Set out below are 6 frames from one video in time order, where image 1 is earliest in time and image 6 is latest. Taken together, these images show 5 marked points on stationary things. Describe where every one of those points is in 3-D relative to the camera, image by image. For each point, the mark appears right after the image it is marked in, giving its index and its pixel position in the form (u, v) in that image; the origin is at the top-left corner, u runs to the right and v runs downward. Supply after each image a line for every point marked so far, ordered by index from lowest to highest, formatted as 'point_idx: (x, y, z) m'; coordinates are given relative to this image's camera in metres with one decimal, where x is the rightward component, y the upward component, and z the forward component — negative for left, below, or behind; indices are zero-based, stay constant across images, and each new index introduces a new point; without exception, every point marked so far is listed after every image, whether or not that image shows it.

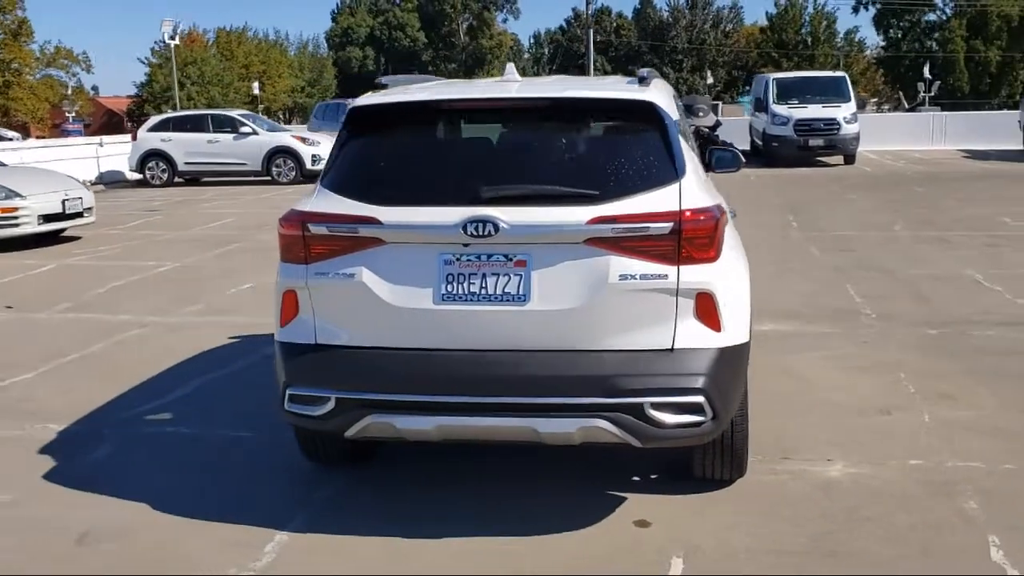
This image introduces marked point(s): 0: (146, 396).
0: (-2.5, -0.8, +6.6) m
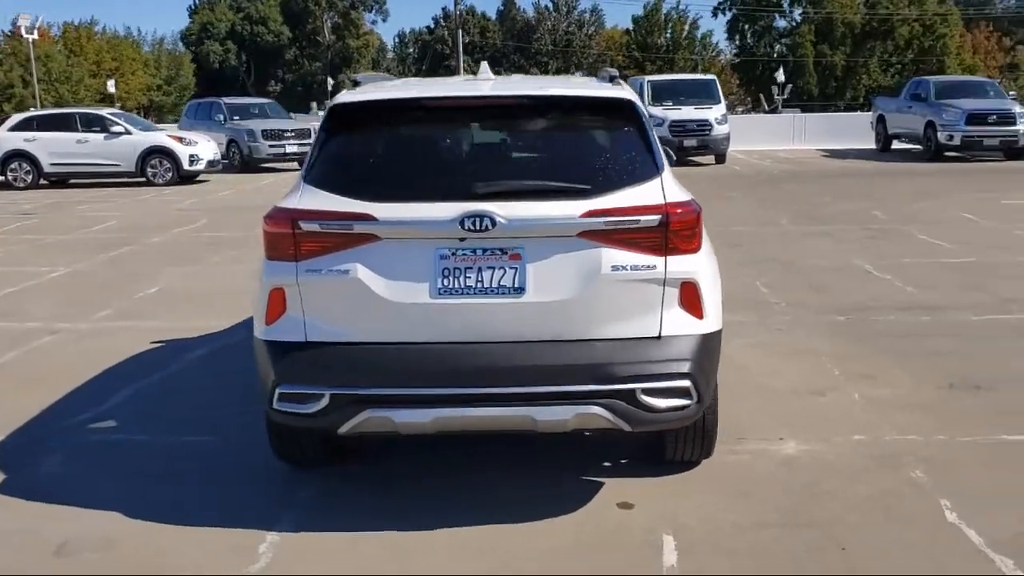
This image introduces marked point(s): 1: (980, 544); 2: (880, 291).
0: (-2.8, -0.8, +6.4) m
1: (+2.1, -1.1, +4.3) m
2: (+3.9, 0.0, +10.2) m
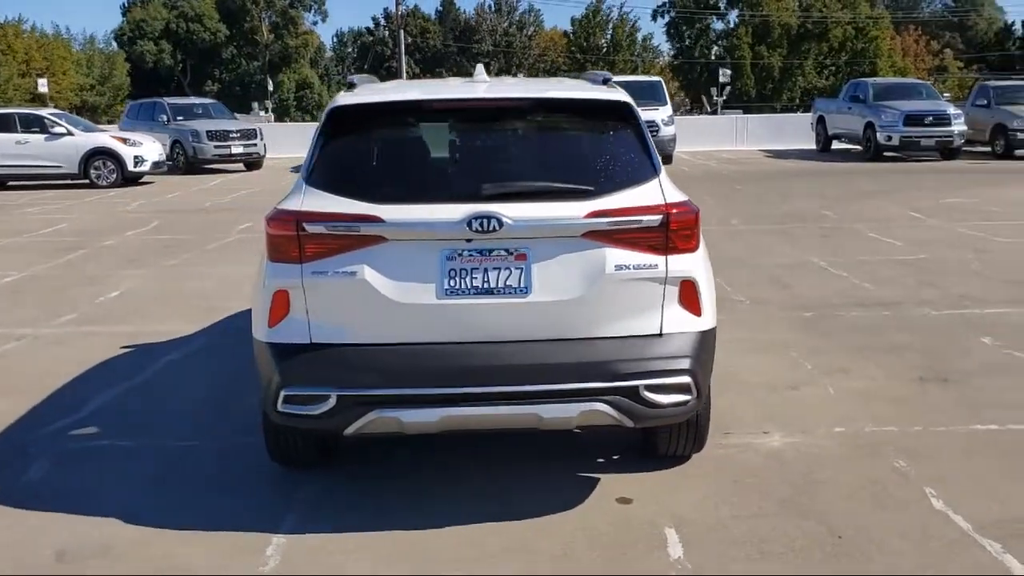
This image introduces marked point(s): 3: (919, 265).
0: (-2.9, -0.8, +6.3) m
1: (+2.1, -1.1, +4.4) m
2: (+3.5, 0.0, +10.5) m
3: (+5.0, +0.3, +11.9) m
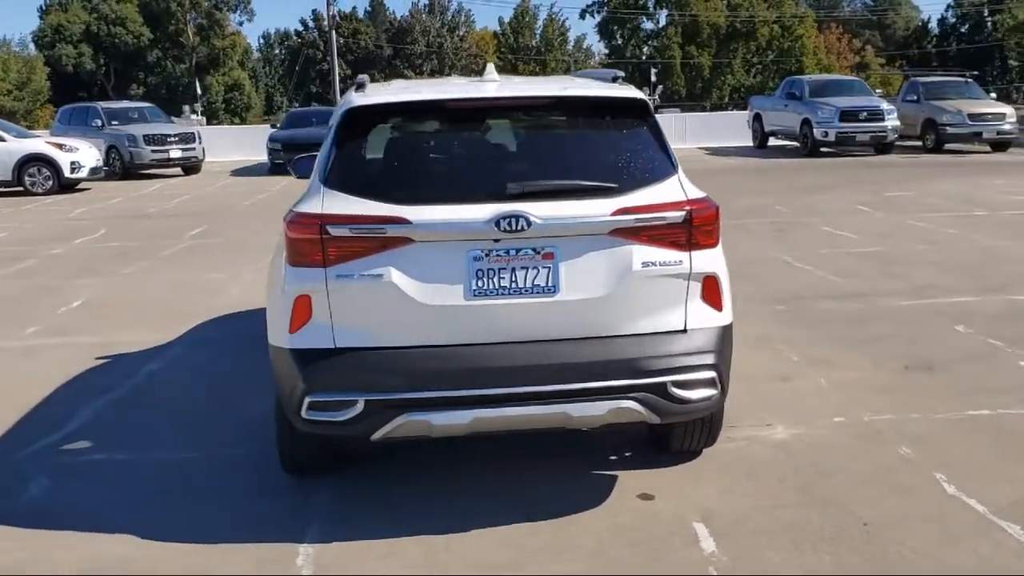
0: (-2.9, -0.9, +6.1) m
1: (+2.2, -1.0, +4.6) m
2: (+3.2, +0.1, +10.7) m
3: (+4.6, +0.4, +12.2) m
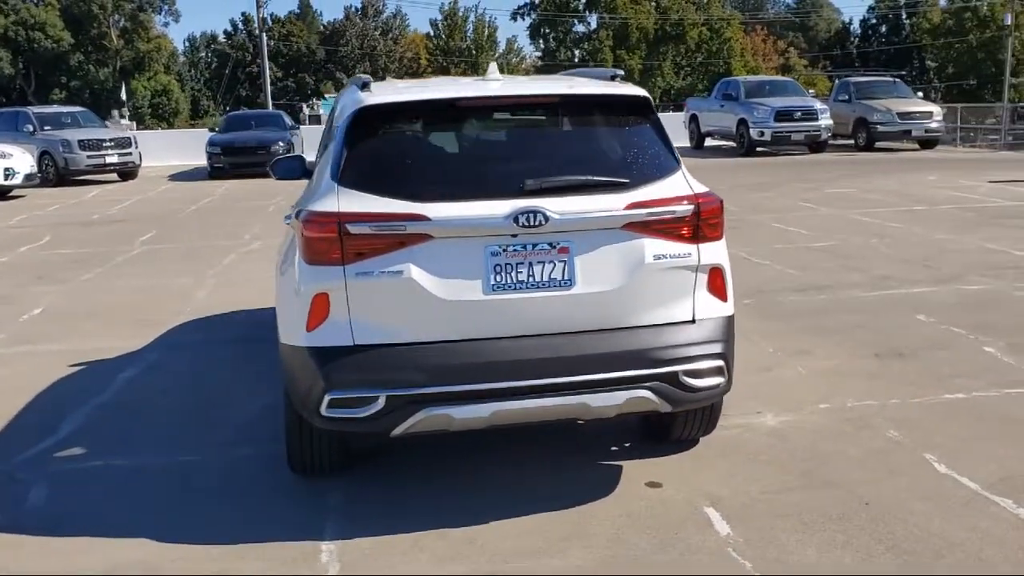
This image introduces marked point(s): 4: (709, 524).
0: (-2.9, -0.9, +5.9) m
1: (+2.3, -1.0, +4.8) m
2: (+2.9, +0.1, +11.0) m
3: (+4.1, +0.5, +12.5) m
4: (+0.9, -1.1, +4.4) m
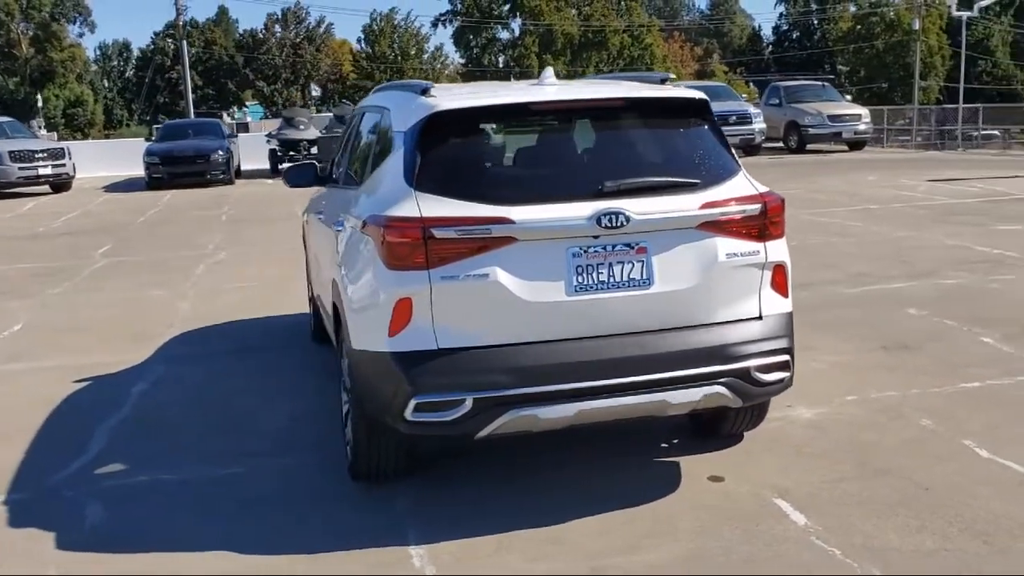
0: (-2.7, -1.0, +5.8) m
1: (+2.6, -0.9, +5.0) m
2: (+2.7, +0.2, +11.2) m
3: (+3.8, +0.5, +12.9) m
4: (+1.3, -1.1, +4.6) m
